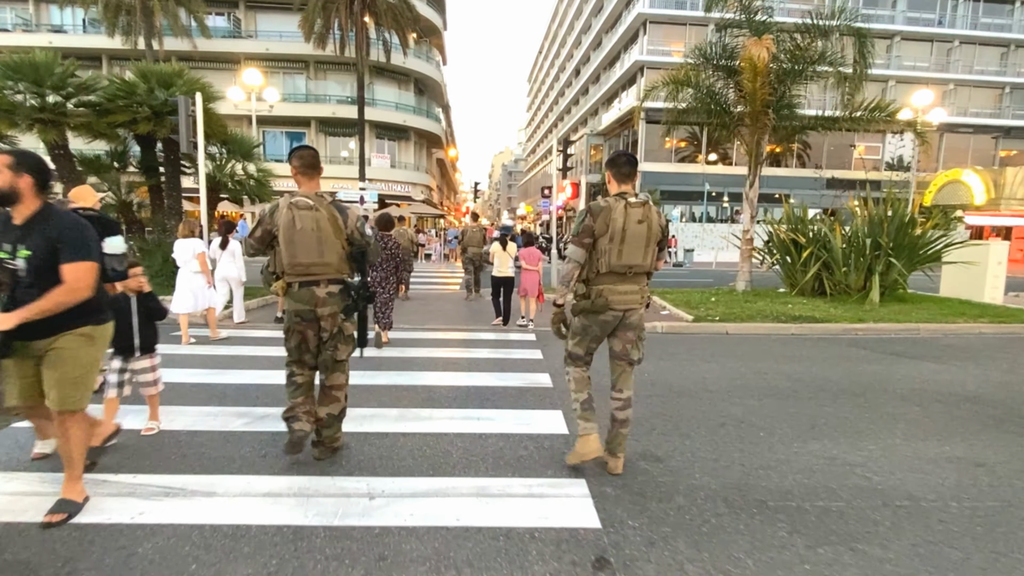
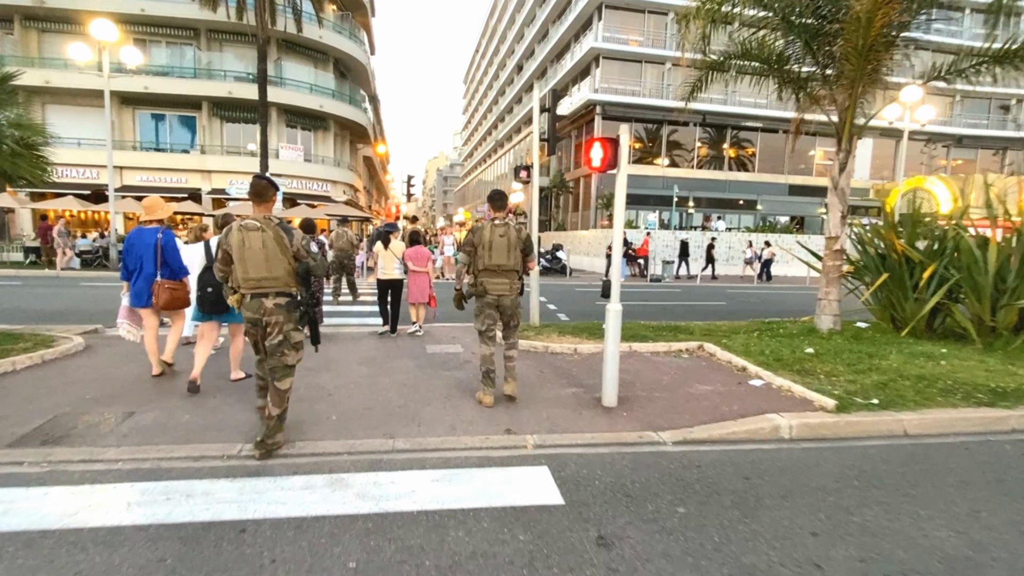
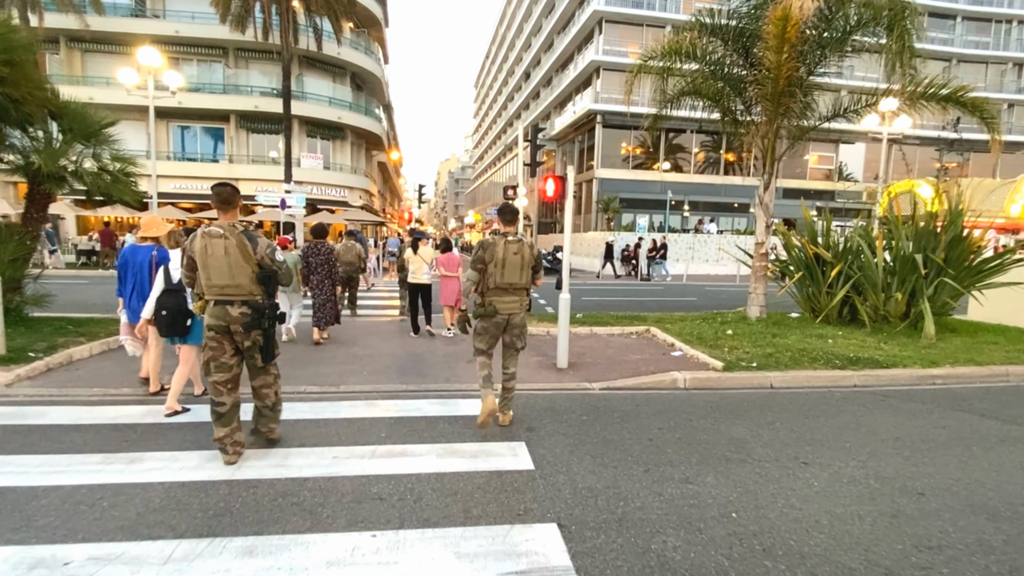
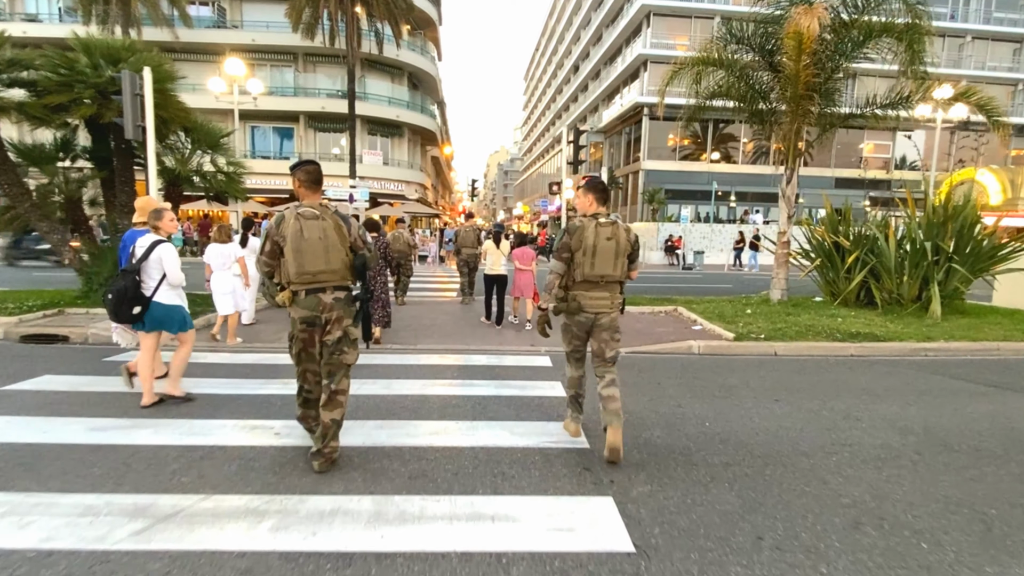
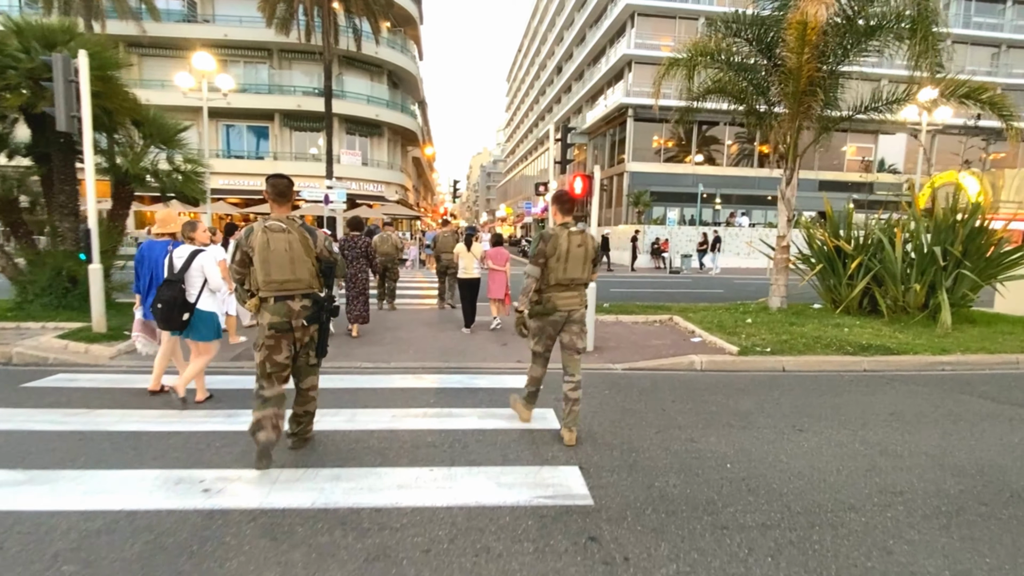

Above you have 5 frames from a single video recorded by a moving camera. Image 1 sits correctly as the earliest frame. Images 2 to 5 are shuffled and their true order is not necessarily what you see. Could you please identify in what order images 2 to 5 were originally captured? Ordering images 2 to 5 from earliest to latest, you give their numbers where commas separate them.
4, 5, 3, 2
